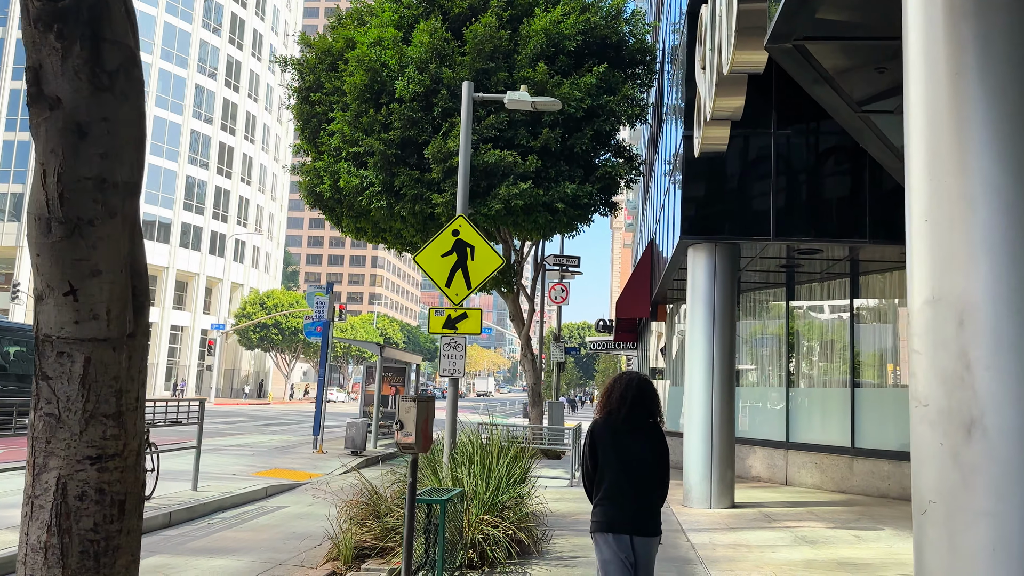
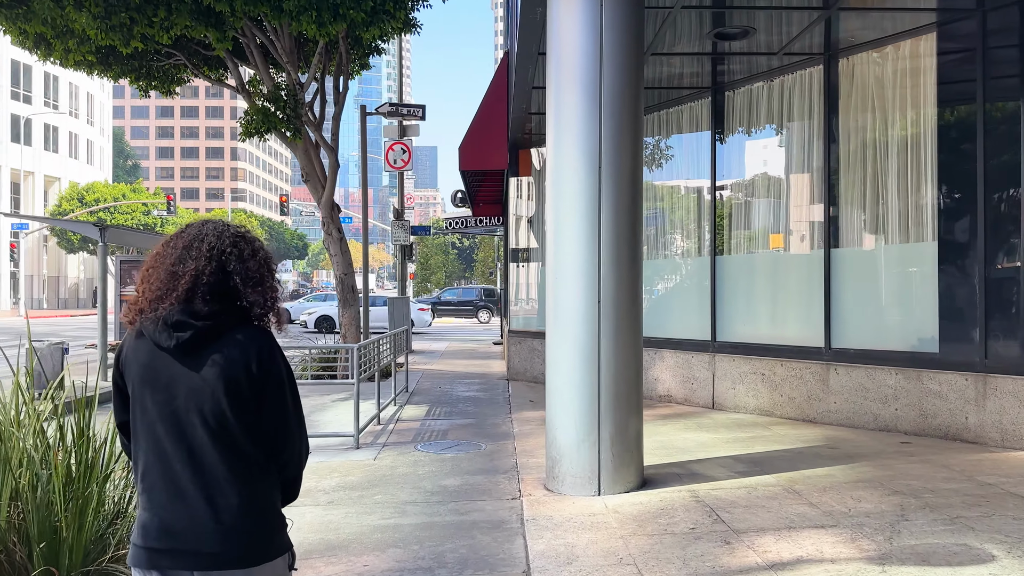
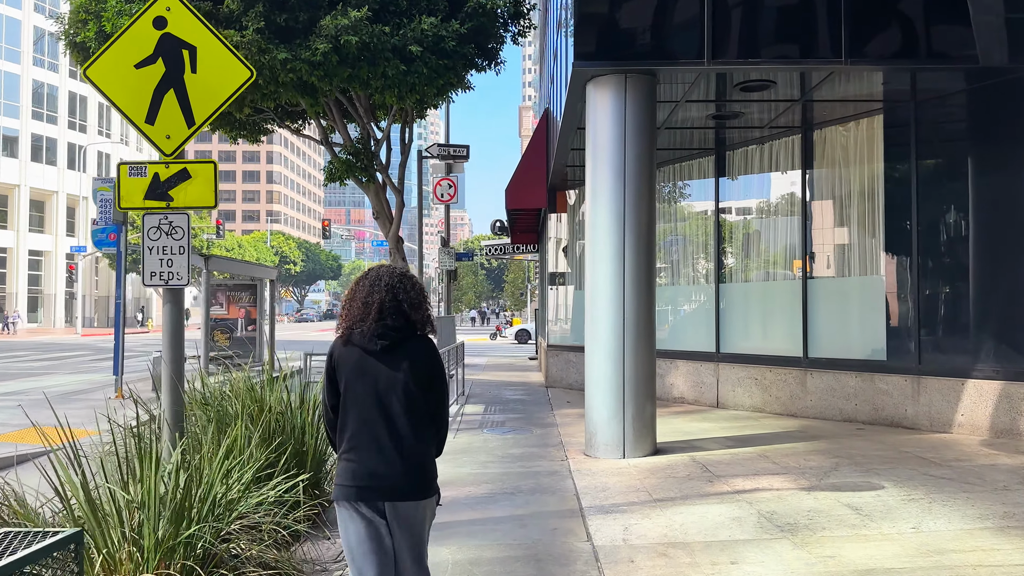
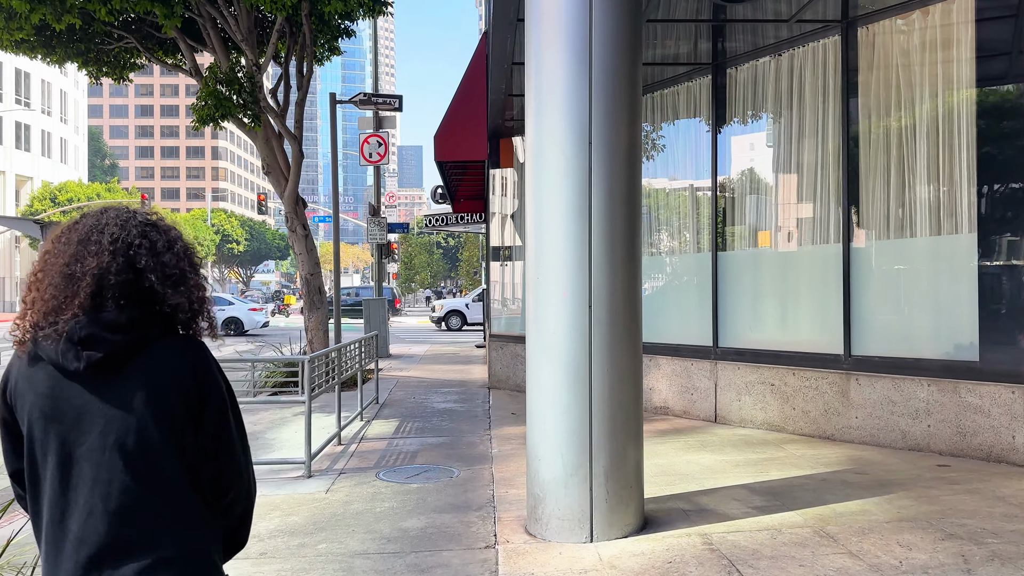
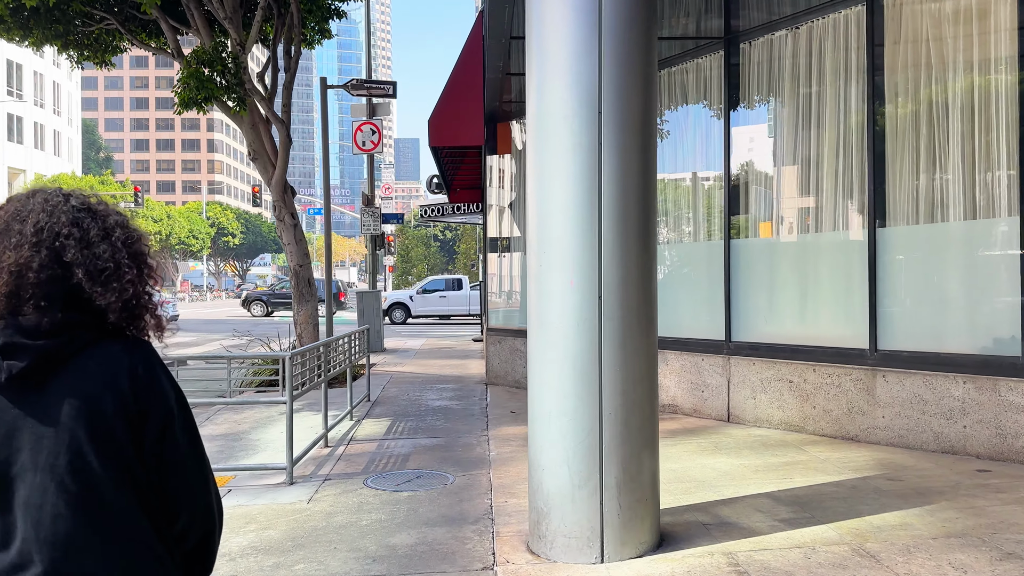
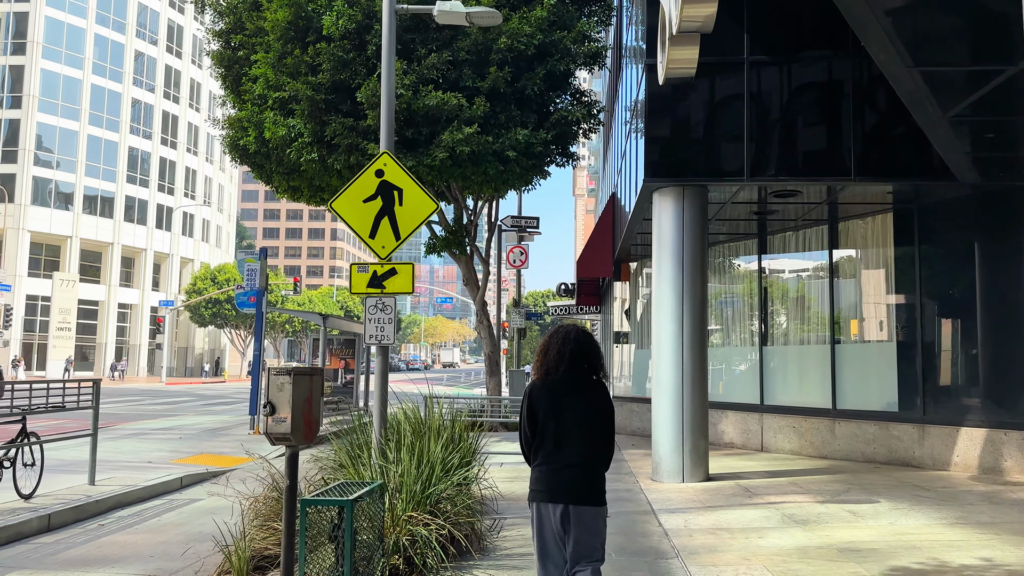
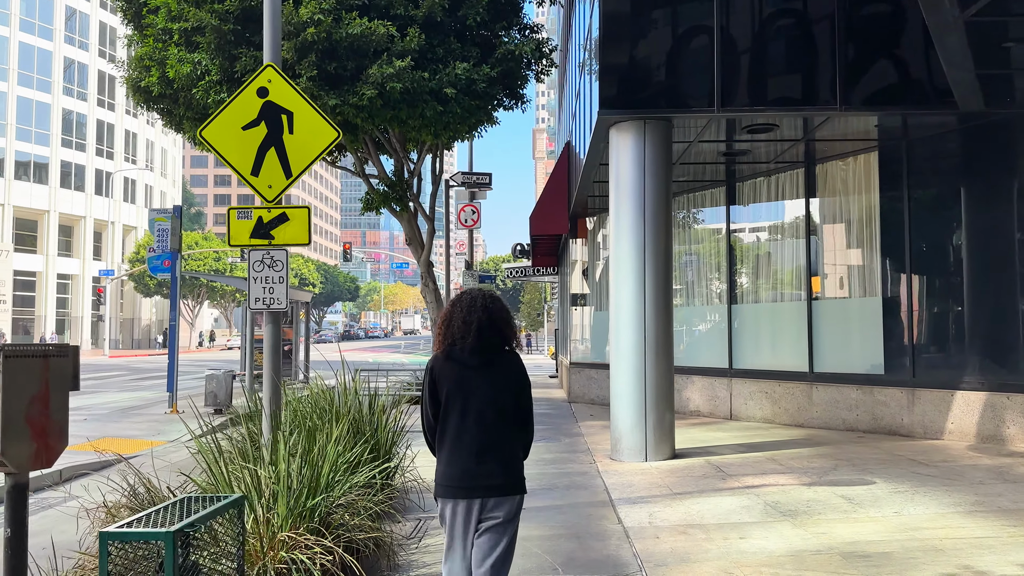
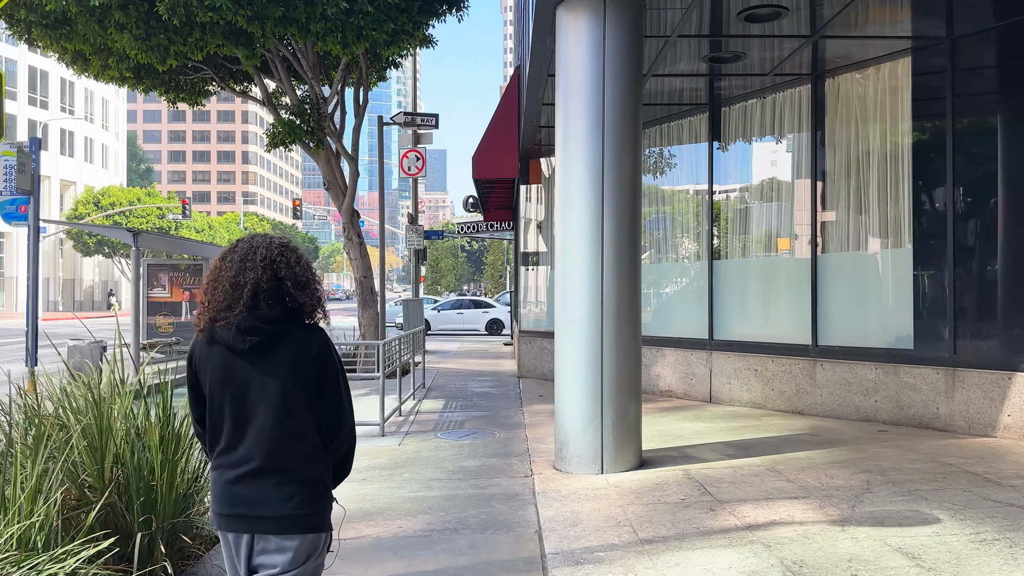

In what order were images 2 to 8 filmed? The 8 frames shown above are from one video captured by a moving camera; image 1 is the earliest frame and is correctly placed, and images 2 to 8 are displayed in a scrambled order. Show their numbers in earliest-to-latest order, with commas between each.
6, 7, 3, 8, 2, 4, 5
